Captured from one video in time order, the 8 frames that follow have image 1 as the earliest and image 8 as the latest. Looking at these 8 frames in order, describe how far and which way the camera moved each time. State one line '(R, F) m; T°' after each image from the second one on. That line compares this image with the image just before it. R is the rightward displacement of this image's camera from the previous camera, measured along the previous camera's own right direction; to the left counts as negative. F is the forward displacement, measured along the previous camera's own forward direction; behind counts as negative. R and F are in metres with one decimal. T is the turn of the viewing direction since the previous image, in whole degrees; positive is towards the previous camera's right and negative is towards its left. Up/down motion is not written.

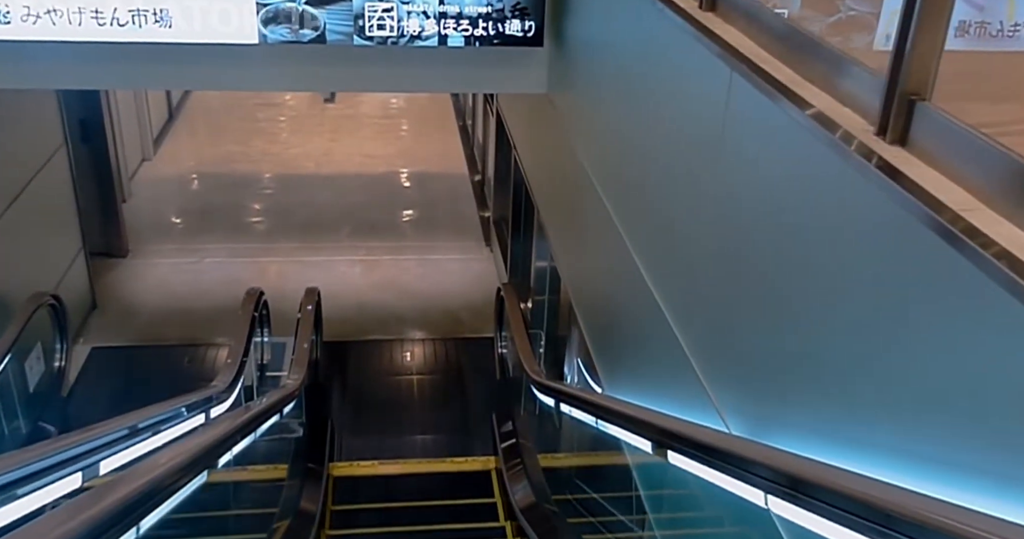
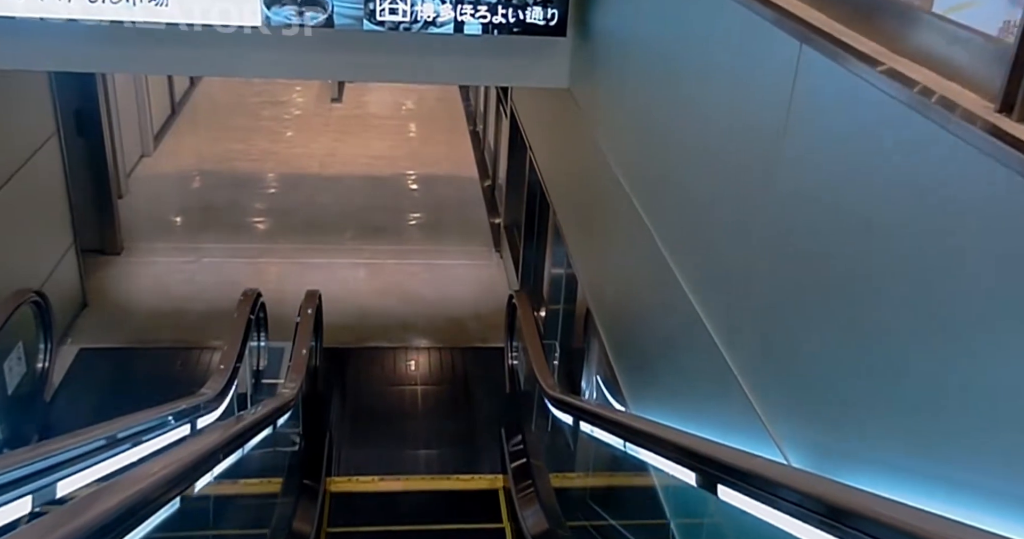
(-0.1, +0.3) m; 0°
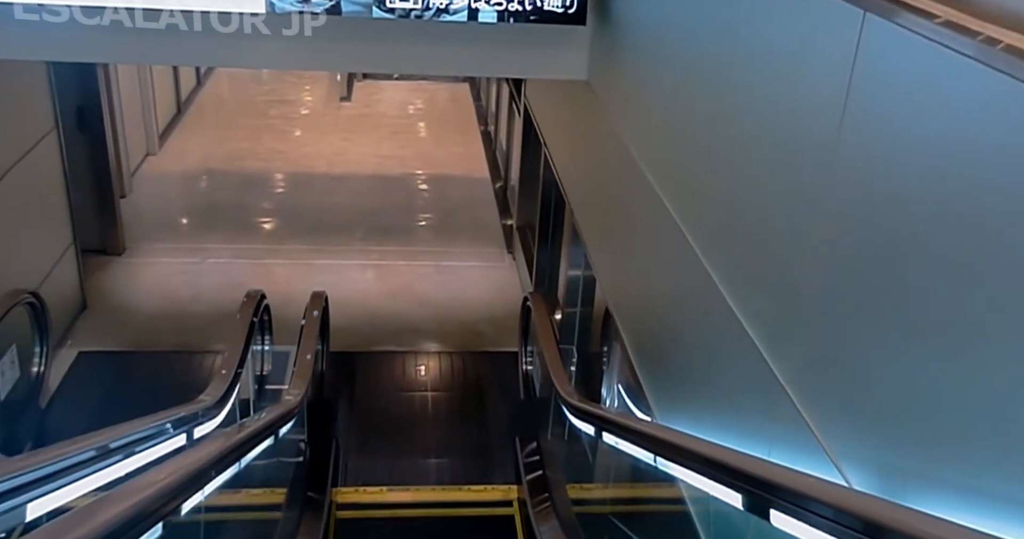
(0.0, +0.2) m; -1°
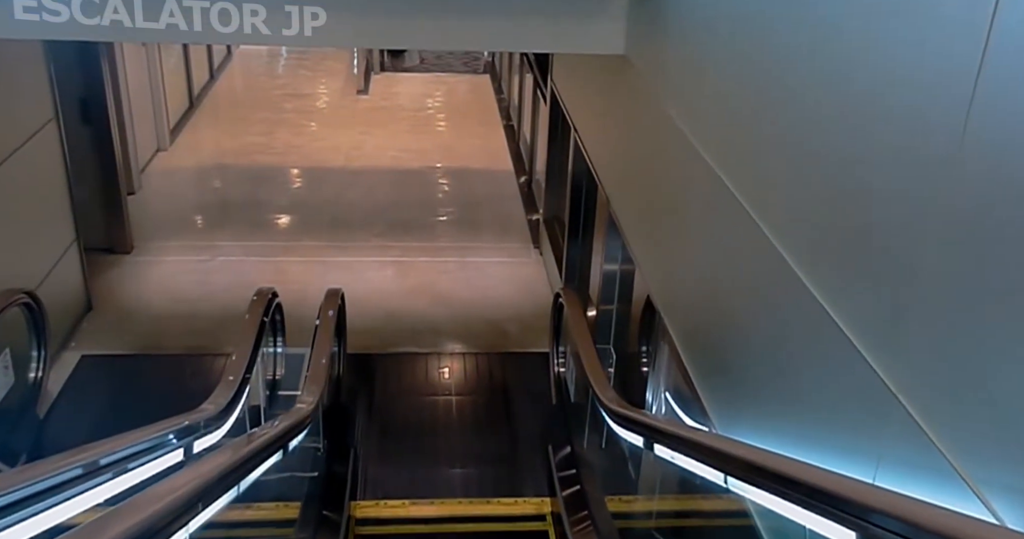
(-0.1, +0.4) m; -1°
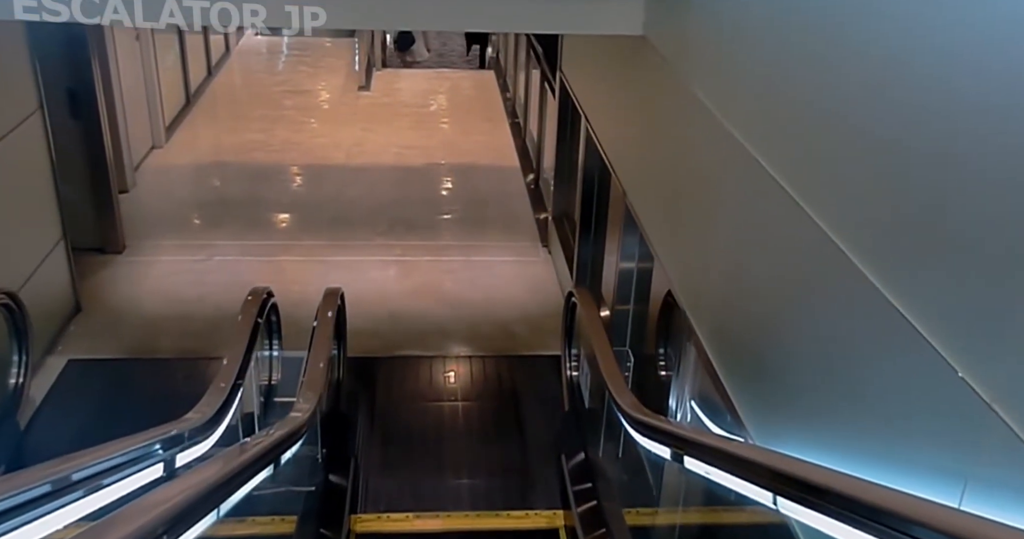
(0.0, +0.2) m; 0°
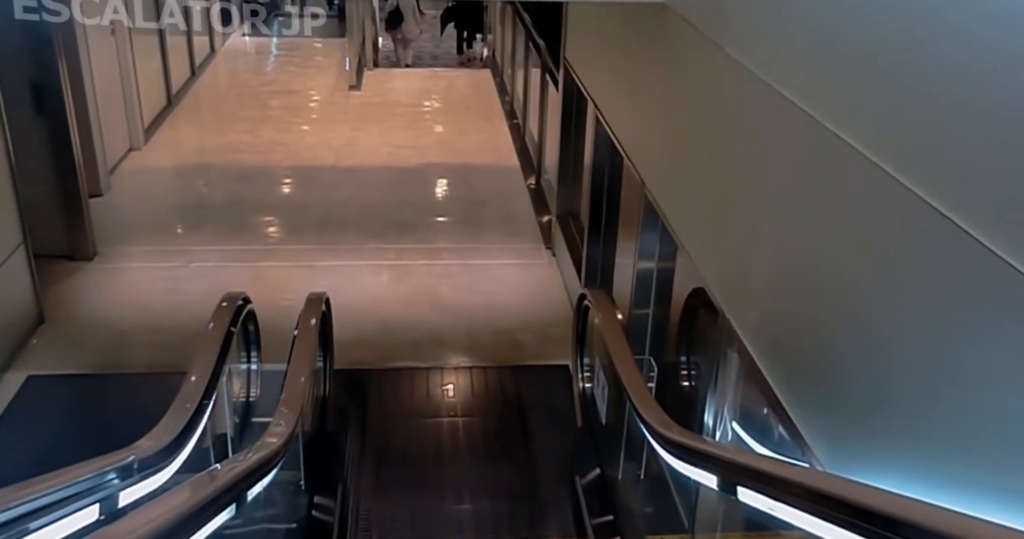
(0.0, +0.4) m; 0°
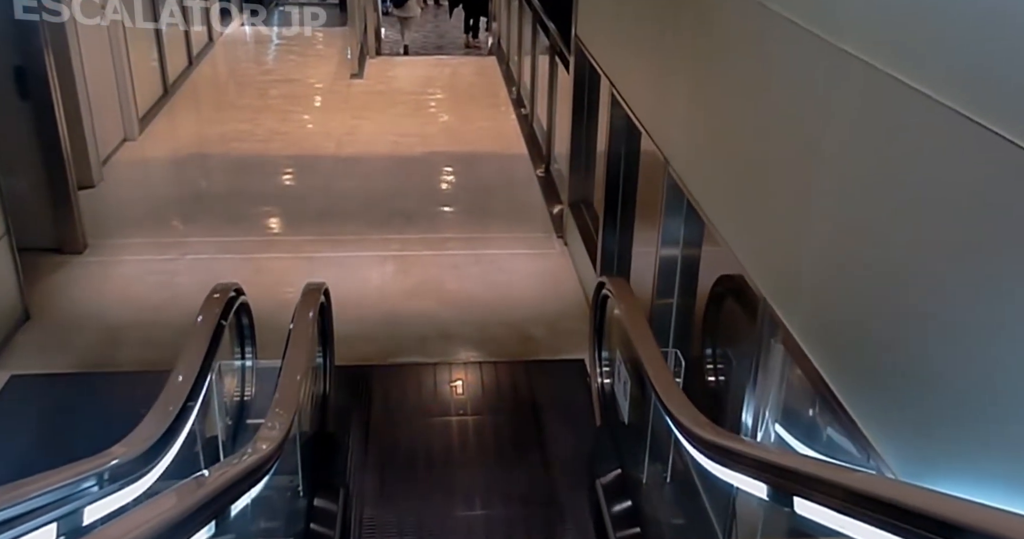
(0.0, +0.3) m; 0°
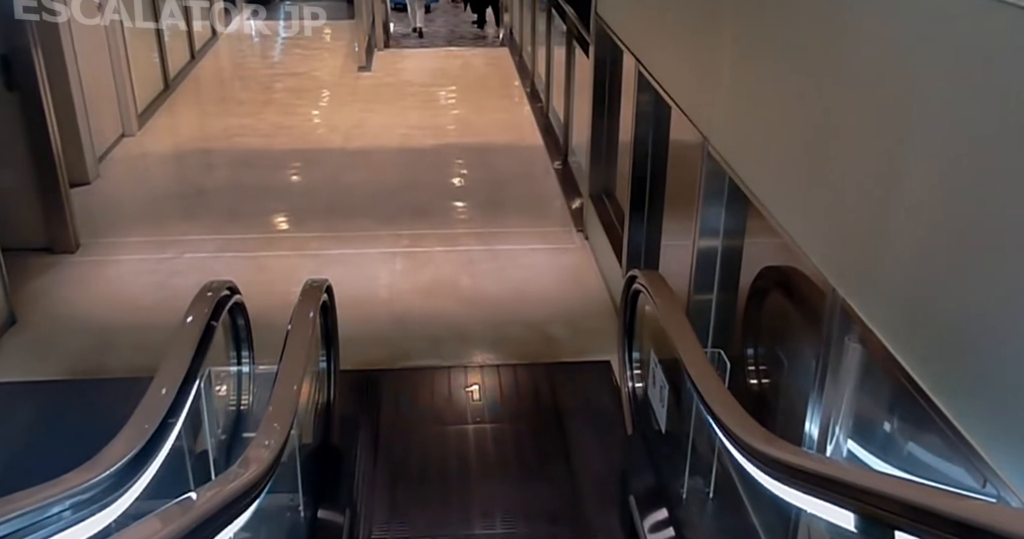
(0.0, +0.3) m; -1°
